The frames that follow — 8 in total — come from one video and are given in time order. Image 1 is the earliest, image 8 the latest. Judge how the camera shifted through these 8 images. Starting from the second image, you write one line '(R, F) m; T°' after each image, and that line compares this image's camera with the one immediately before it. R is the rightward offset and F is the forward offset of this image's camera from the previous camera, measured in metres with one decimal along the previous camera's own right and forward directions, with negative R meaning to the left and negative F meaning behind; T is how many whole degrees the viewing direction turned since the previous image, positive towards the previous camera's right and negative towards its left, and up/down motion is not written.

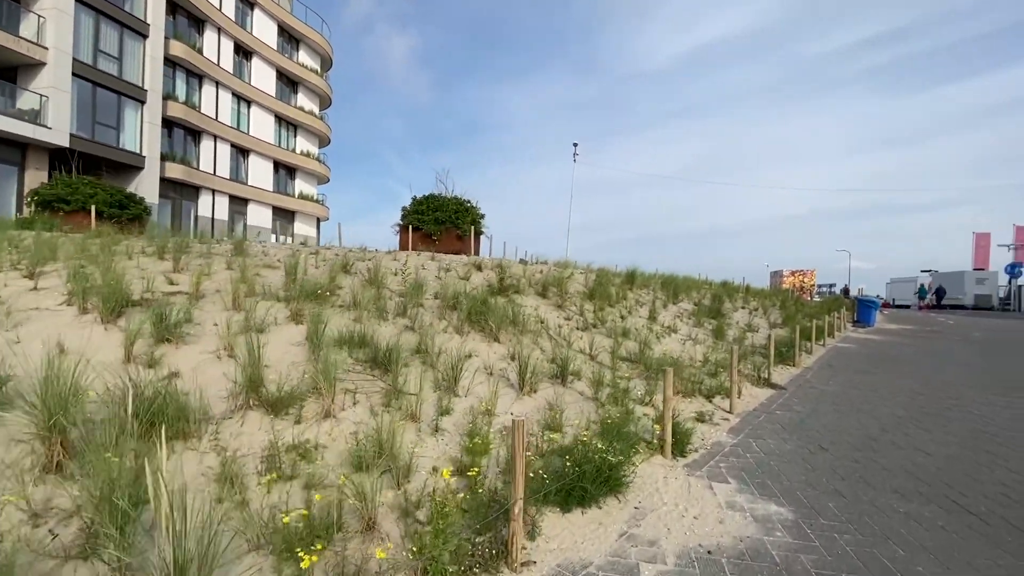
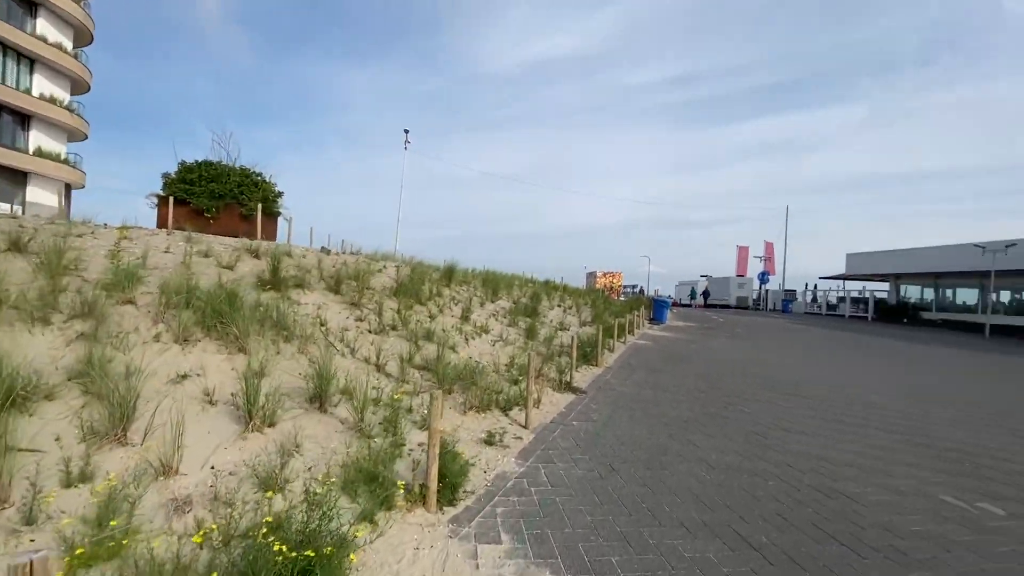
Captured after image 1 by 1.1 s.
(+1.0, +1.3) m; +19°
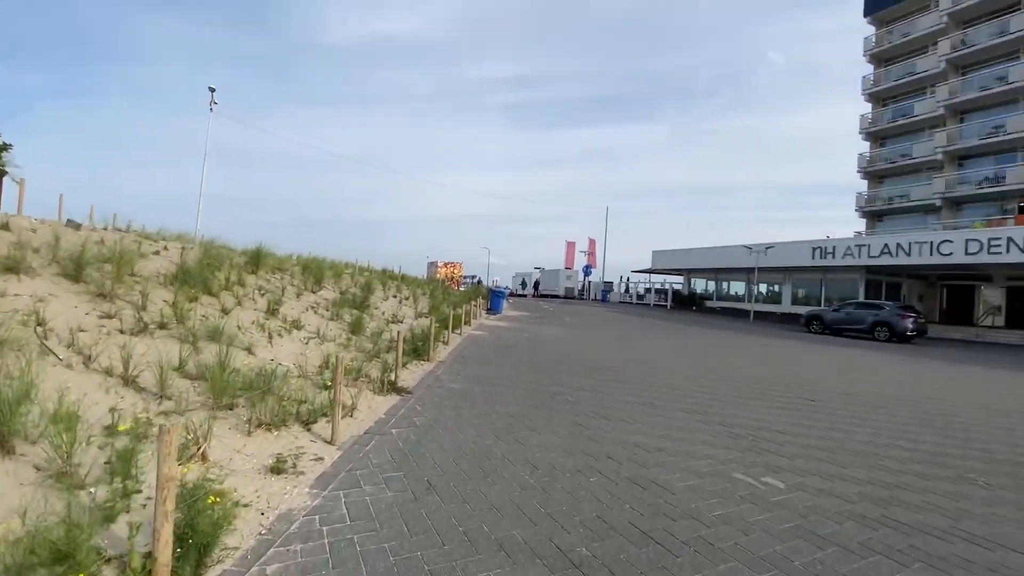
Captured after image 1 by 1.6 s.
(+0.4, +0.7) m; +19°
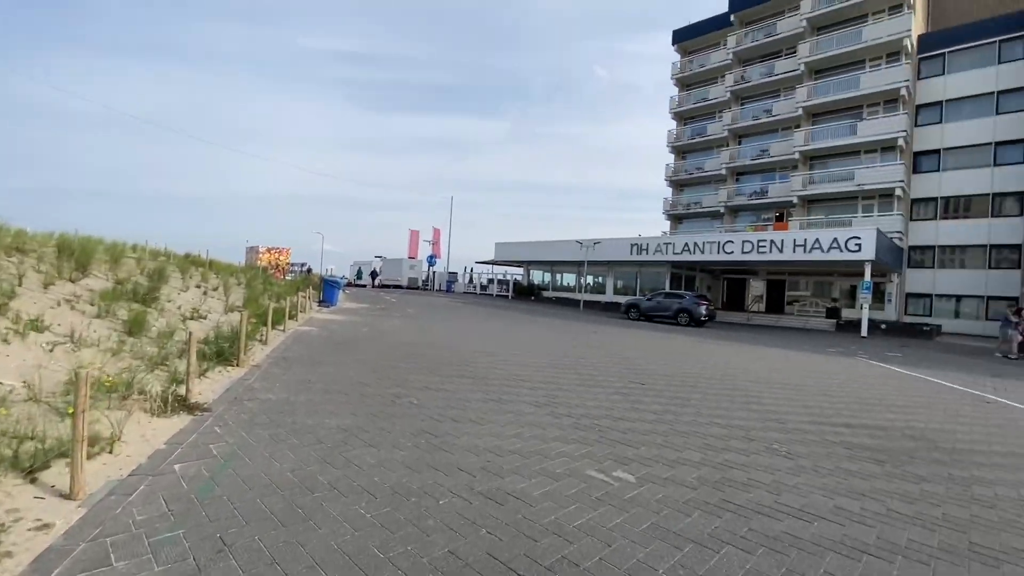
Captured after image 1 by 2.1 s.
(+0.1, +0.7) m; +18°
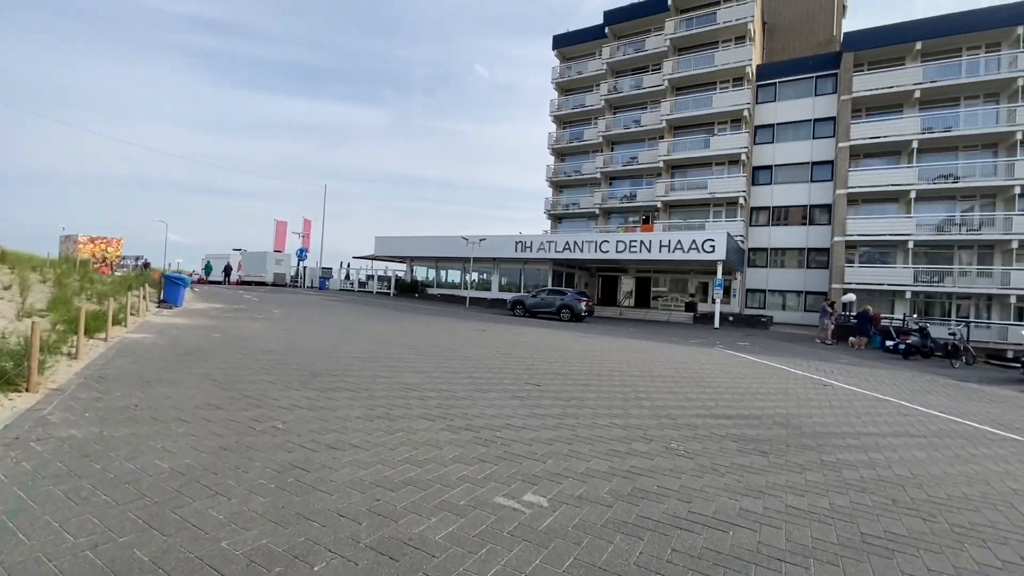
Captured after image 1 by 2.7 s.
(-0.1, +0.7) m; +14°
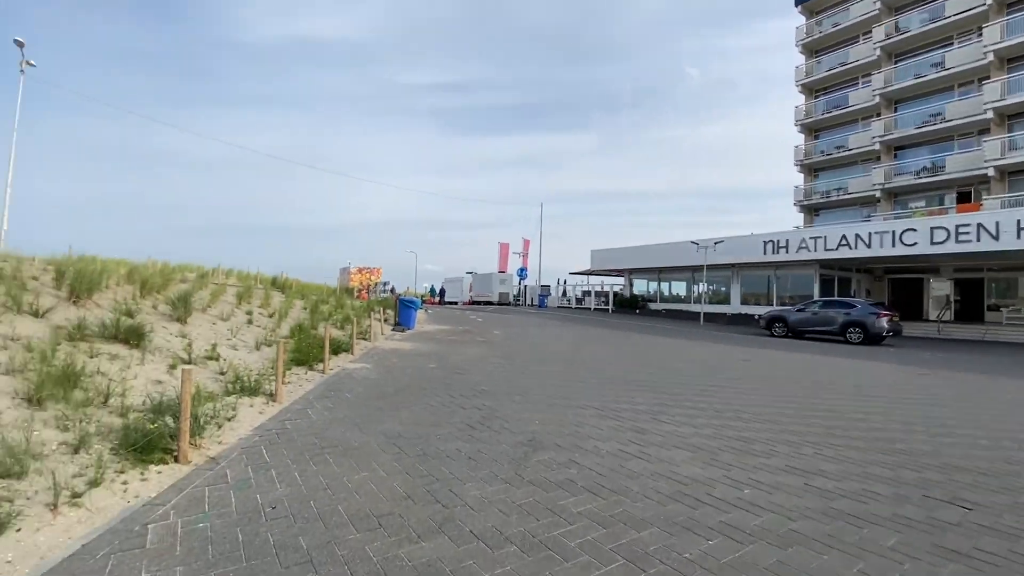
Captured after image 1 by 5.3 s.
(-1.3, +3.3) m; -25°
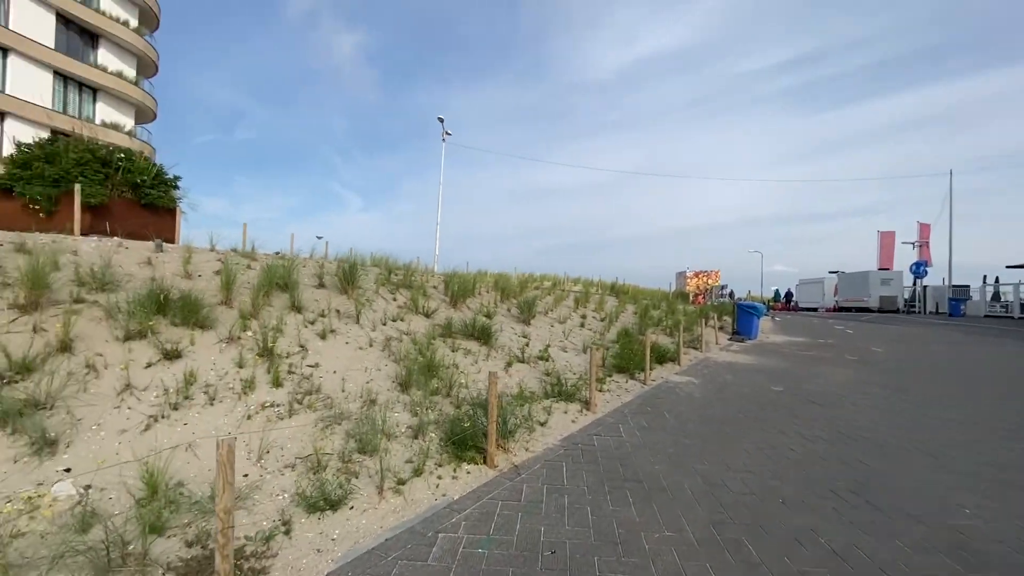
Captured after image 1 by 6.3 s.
(-0.1, +1.1) m; -39°
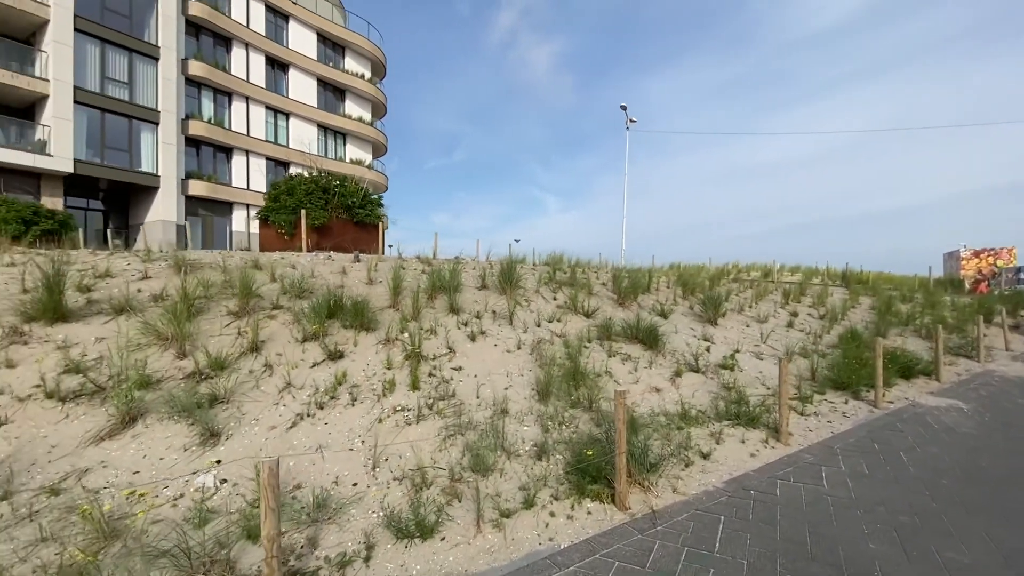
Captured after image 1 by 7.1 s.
(+0.5, +0.8) m; -23°
